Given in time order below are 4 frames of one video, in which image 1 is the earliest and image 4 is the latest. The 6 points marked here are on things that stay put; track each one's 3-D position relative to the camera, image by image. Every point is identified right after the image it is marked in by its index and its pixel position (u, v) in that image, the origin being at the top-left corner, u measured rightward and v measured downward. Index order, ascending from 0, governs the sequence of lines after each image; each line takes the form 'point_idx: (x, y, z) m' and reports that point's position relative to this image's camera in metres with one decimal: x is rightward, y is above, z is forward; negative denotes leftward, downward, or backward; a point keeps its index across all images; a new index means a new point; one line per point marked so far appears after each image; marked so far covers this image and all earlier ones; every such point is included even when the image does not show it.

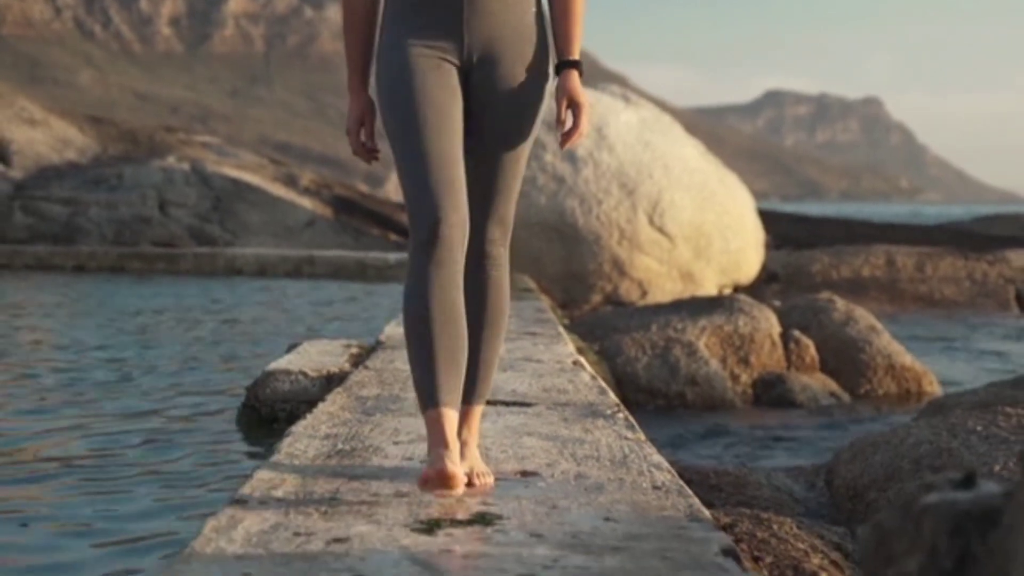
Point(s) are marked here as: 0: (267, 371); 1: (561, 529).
0: (-1.1, -0.4, +6.2) m
1: (+0.1, -0.5, +3.0) m
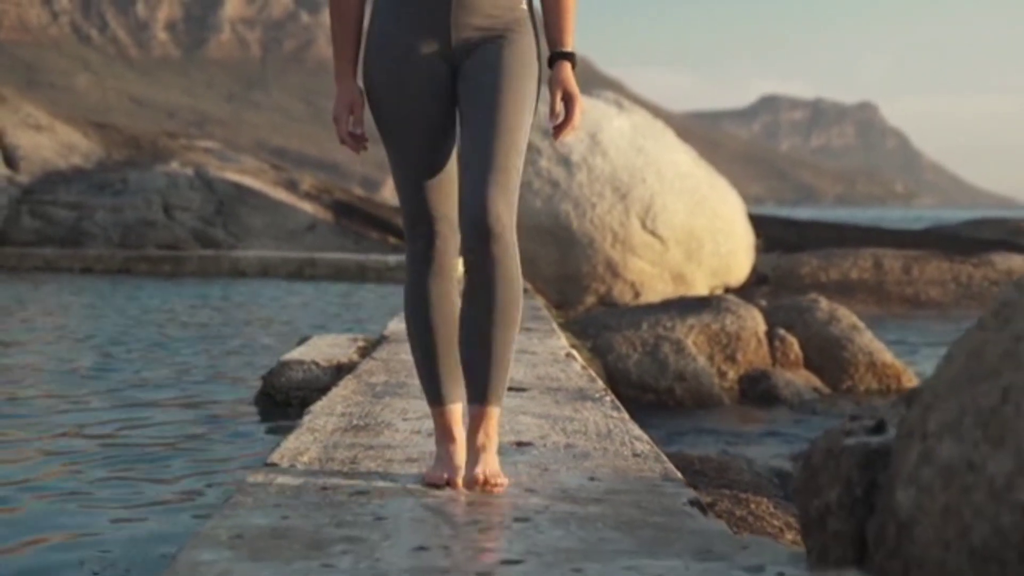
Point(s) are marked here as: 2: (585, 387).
0: (-1.1, -0.3, +6.7) m
1: (+0.1, -0.5, +3.5) m
2: (+0.3, -0.4, +5.7) m
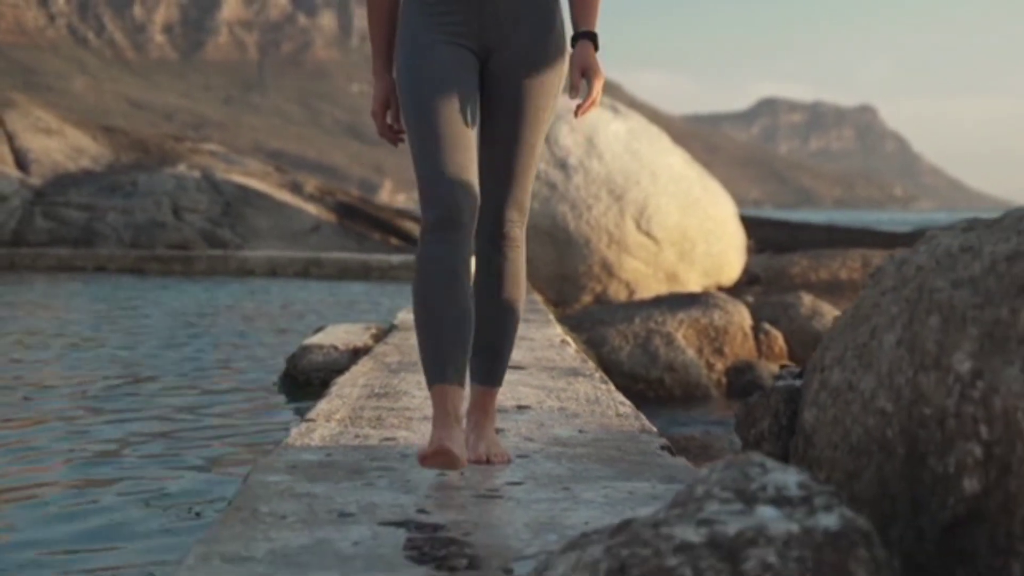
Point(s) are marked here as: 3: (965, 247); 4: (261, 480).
0: (-1.1, -0.3, +7.4) m
1: (+0.1, -0.4, +4.2) m
2: (+0.3, -0.3, +6.4) m
3: (+0.8, +0.1, +2.5) m
4: (-0.6, -0.5, +3.3) m
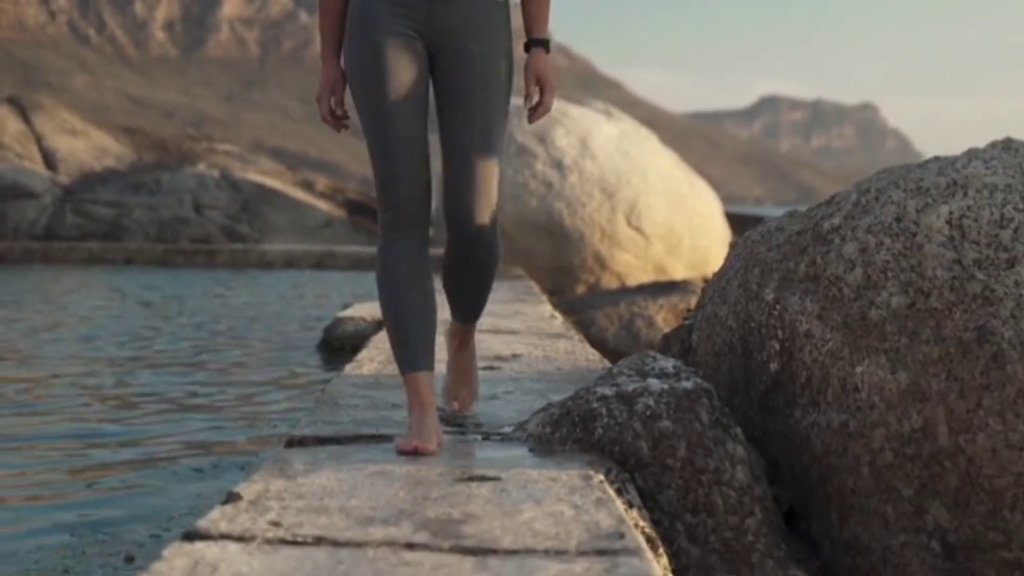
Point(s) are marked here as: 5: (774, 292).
0: (-1.1, -0.2, +9.0) m
1: (+0.1, -0.3, +5.7) m
2: (+0.3, -0.2, +7.9) m
3: (+0.8, +0.2, +4.0) m
4: (-0.6, -0.4, +4.9) m
5: (+0.7, 0.0, +3.8) m
